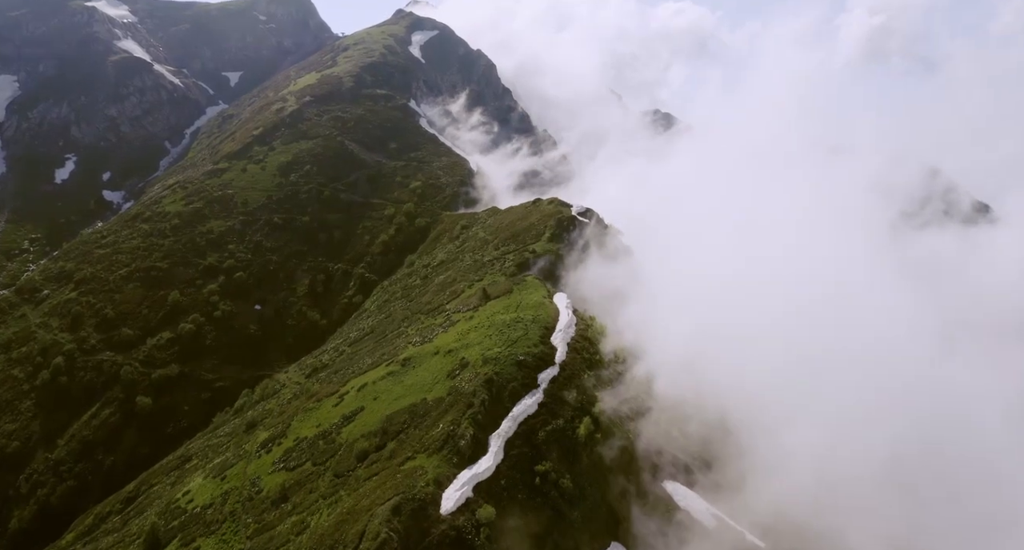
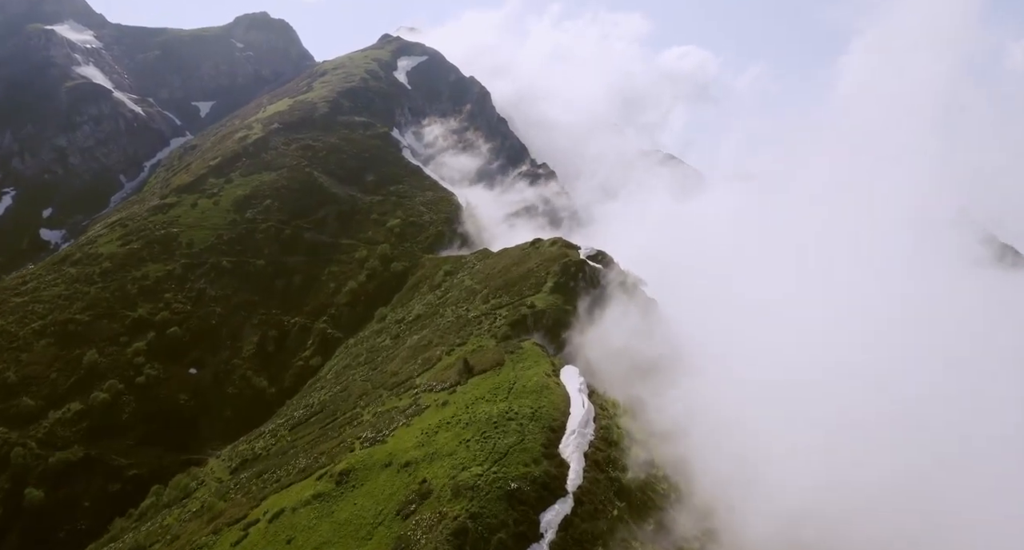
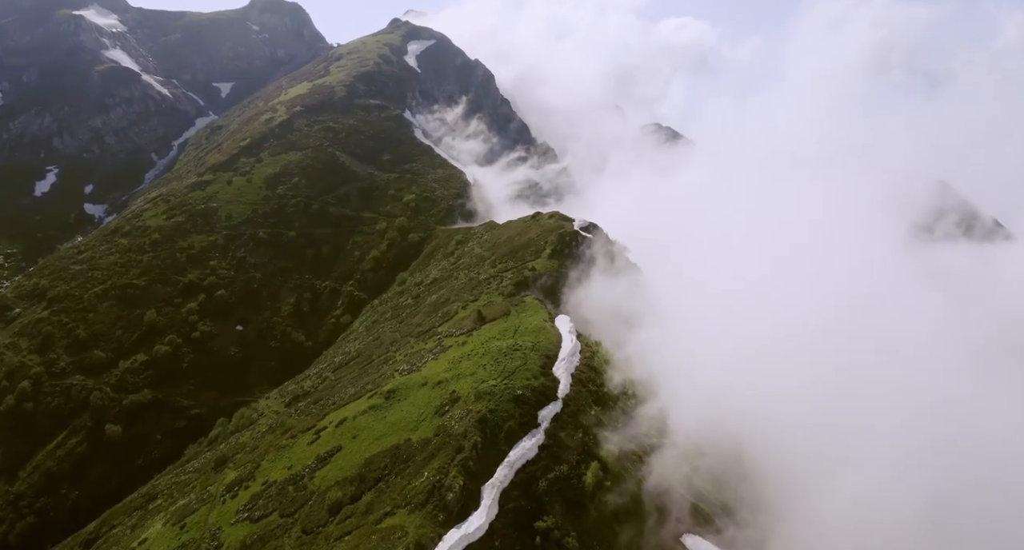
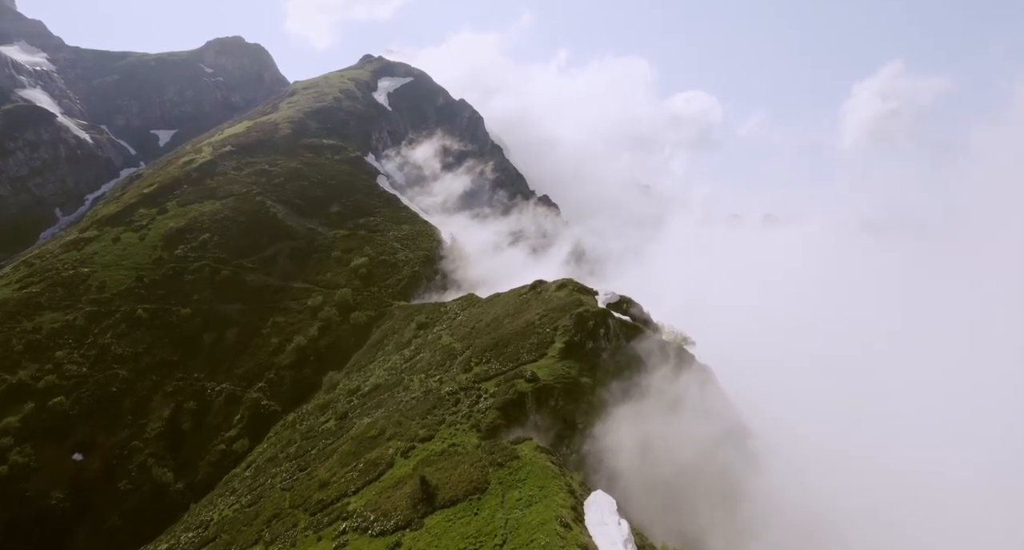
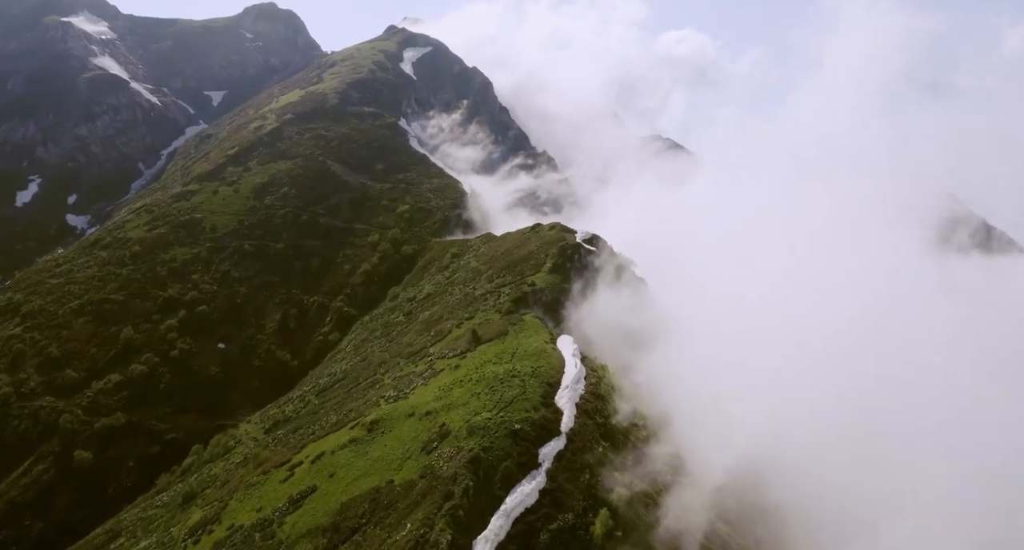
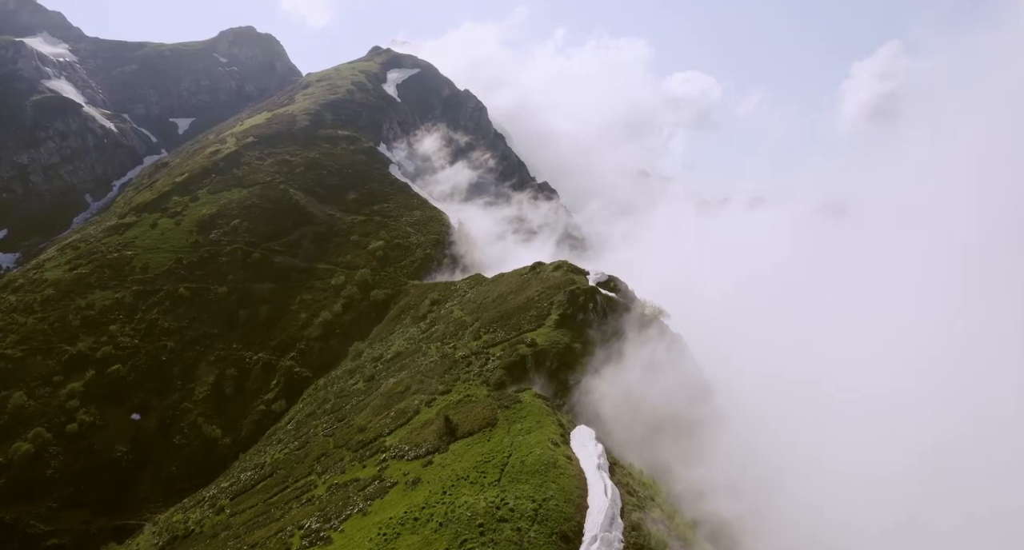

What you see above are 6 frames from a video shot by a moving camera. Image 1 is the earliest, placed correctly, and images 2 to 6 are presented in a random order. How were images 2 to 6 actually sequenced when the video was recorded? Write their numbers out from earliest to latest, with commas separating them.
3, 5, 2, 6, 4
